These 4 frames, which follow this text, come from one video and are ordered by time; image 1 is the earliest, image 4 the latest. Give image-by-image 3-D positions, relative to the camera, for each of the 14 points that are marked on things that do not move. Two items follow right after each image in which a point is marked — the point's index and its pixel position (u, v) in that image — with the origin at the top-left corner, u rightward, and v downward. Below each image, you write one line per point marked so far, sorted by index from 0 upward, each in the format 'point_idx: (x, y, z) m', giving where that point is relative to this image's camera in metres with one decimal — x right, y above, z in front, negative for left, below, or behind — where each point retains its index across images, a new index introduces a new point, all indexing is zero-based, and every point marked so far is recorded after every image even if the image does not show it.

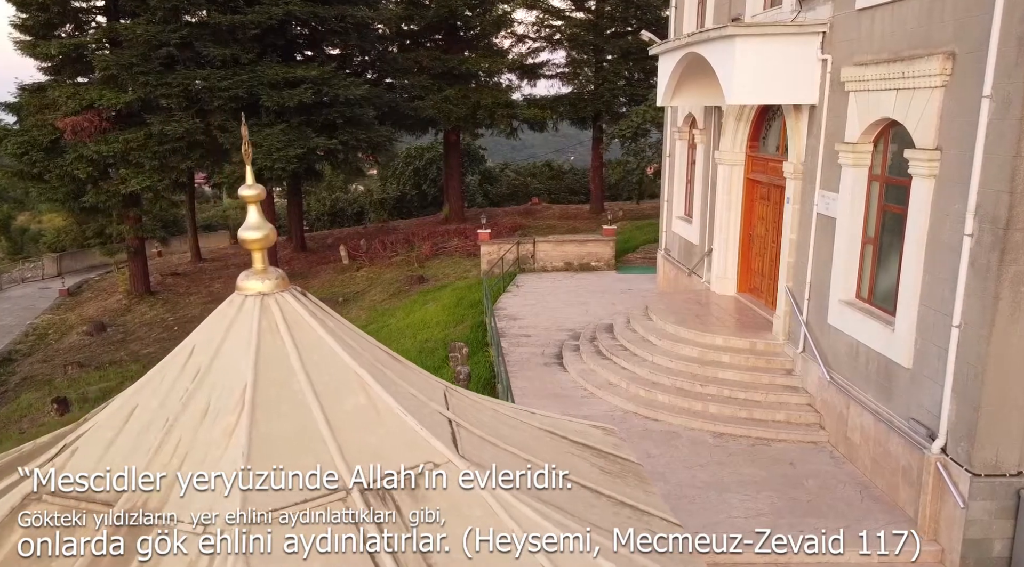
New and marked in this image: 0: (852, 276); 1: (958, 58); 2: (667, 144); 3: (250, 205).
0: (+3.6, +0.1, +8.5) m
1: (+3.7, +1.9, +6.6) m
2: (+2.8, +2.5, +14.6) m
3: (-1.1, +0.3, +3.4) m
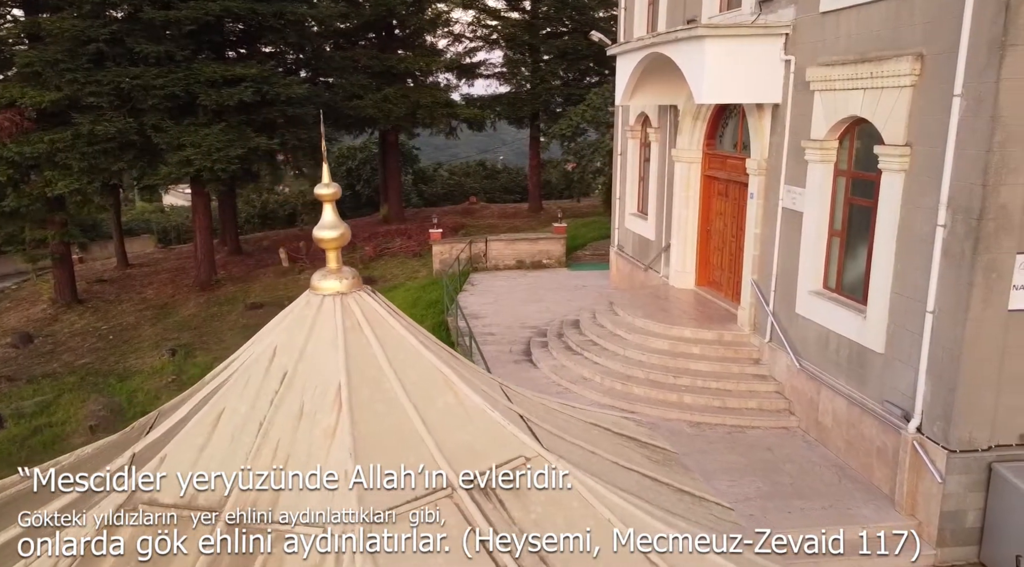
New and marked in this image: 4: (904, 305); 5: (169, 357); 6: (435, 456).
0: (+3.4, +0.2, +8.8) m
1: (+3.6, +2.0, +7.1) m
2: (+1.9, +2.6, +14.9) m
3: (-0.8, +0.3, +3.4) m
4: (+3.6, -0.2, +7.5) m
5: (-7.0, -1.5, +16.5) m
6: (-0.3, -0.7, +3.0) m
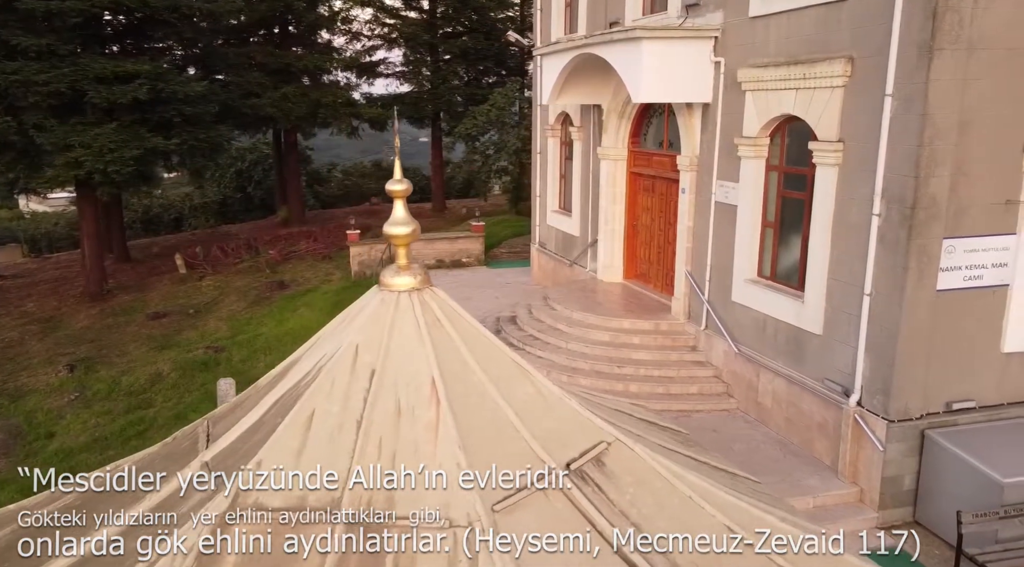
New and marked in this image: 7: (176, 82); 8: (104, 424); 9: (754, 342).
0: (+2.8, +0.3, +9.4) m
1: (+3.3, +2.1, +7.7) m
2: (+0.5, +2.7, +15.2) m
3: (-0.5, +0.3, +3.4) m
4: (+3.3, -0.1, +8.1) m
5: (-8.5, -1.7, +15.4) m
6: (+0.1, -0.6, +3.1) m
7: (-8.0, +4.8, +19.2) m
8: (-6.6, -2.3, +13.0) m
9: (+2.8, -0.7, +9.4) m
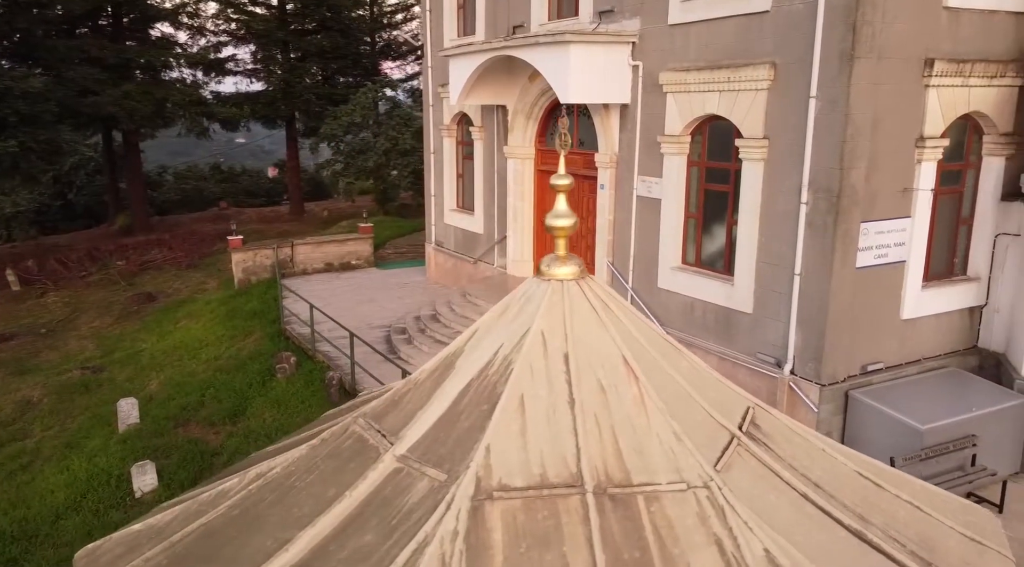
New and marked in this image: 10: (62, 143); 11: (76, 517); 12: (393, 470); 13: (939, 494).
0: (+2.1, +0.5, +10.2) m
1: (+2.8, +2.3, +8.6) m
2: (-1.6, +2.7, +15.3) m
3: (+0.2, +0.4, +3.6) m
4: (+2.9, +0.1, +9.0) m
5: (-10.2, -2.1, +13.6) m
6: (+0.9, -0.6, +3.4) m
7: (-10.8, +4.4, +17.3) m
8: (-7.7, -2.5, +11.6) m
9: (+2.1, -0.5, +10.2) m
10: (-10.5, +3.3, +18.9) m
11: (-5.0, -2.7, +9.3) m
12: (-0.5, -0.7, +3.2) m
13: (+2.1, -1.0, +3.9) m
